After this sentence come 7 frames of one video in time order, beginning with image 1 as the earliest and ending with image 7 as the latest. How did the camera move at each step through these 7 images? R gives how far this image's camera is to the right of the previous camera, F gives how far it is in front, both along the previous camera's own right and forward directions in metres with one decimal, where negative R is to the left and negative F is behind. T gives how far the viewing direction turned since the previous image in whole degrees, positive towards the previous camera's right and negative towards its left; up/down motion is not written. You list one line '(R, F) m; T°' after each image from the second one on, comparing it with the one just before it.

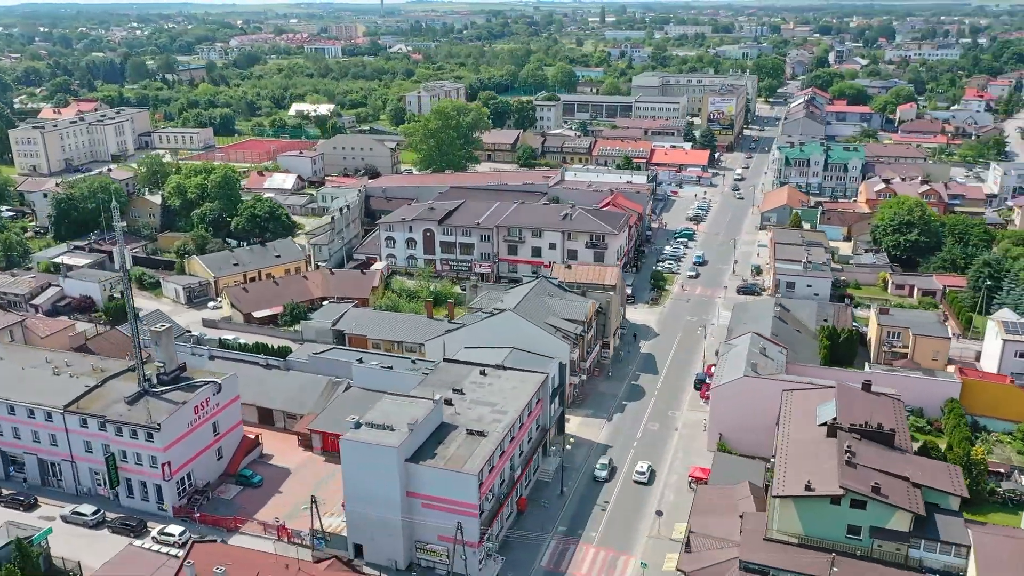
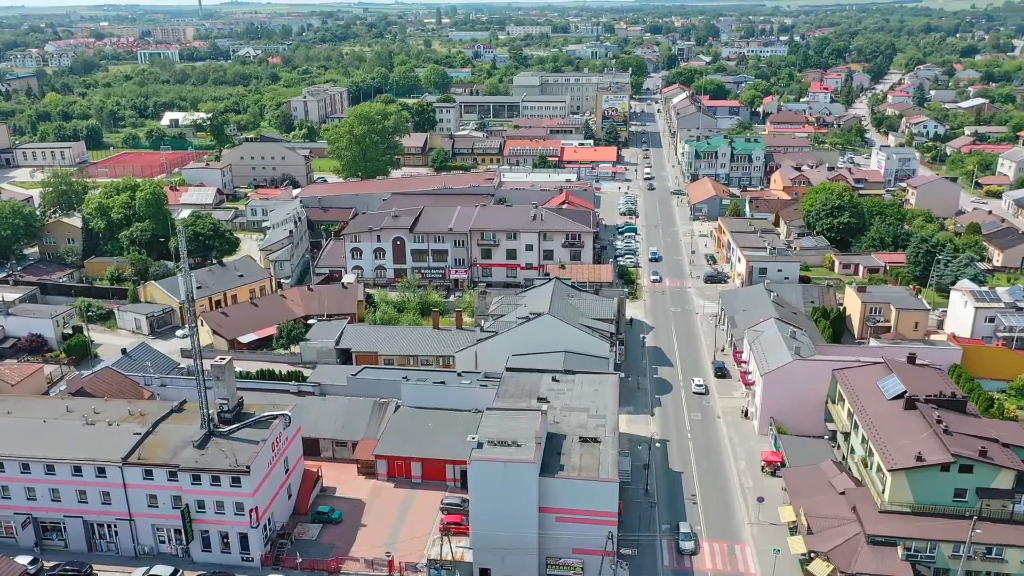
(-6.6, +1.1) m; +11°
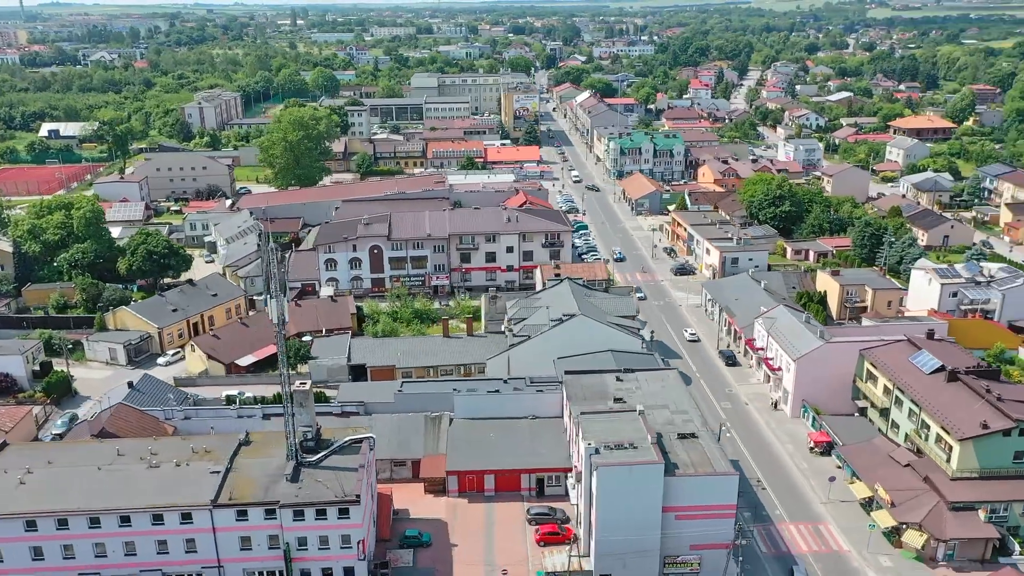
(-5.7, +0.9) m; +10°
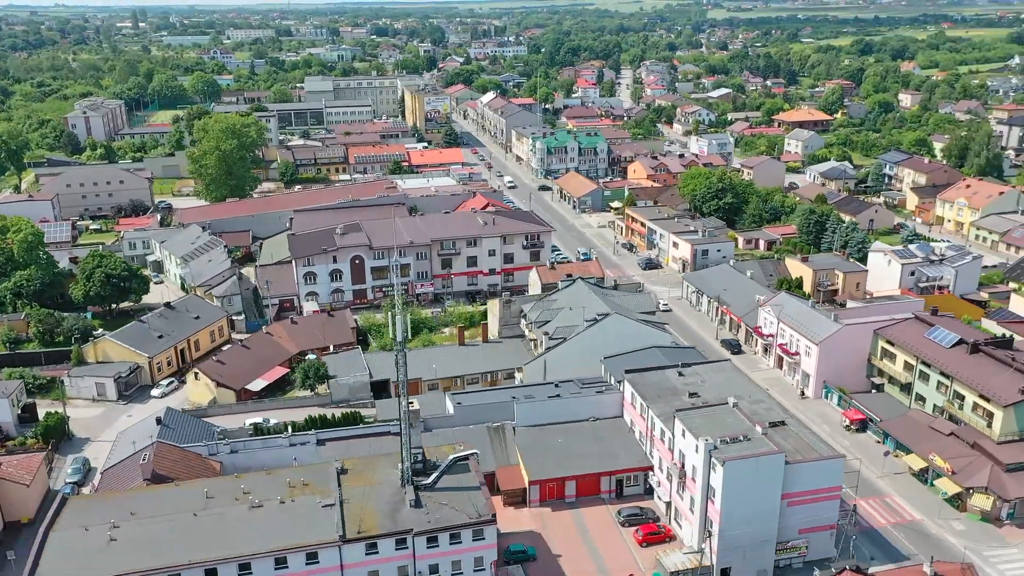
(-5.7, +0.9) m; +10°
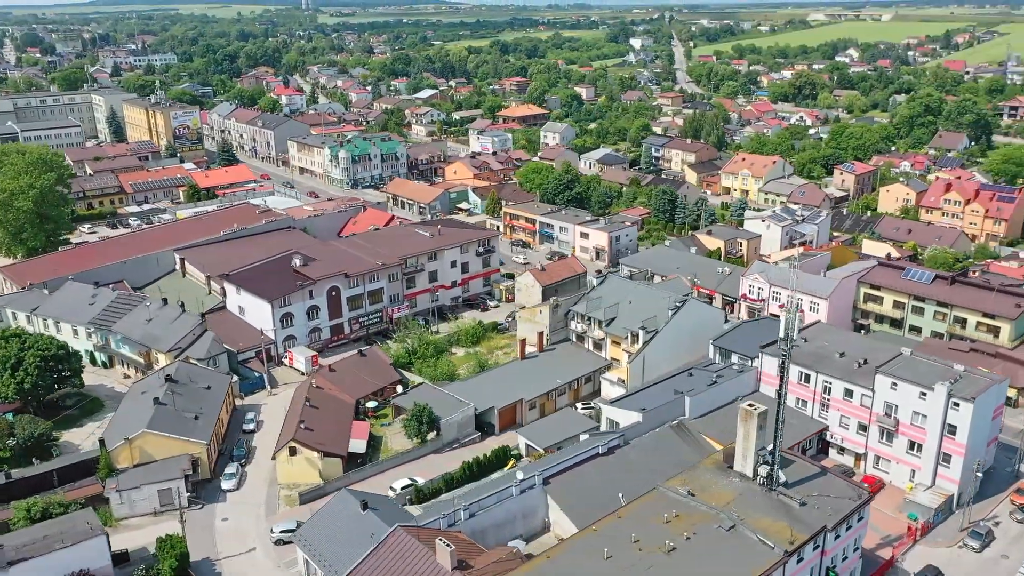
(-14.6, +4.5) m; +25°
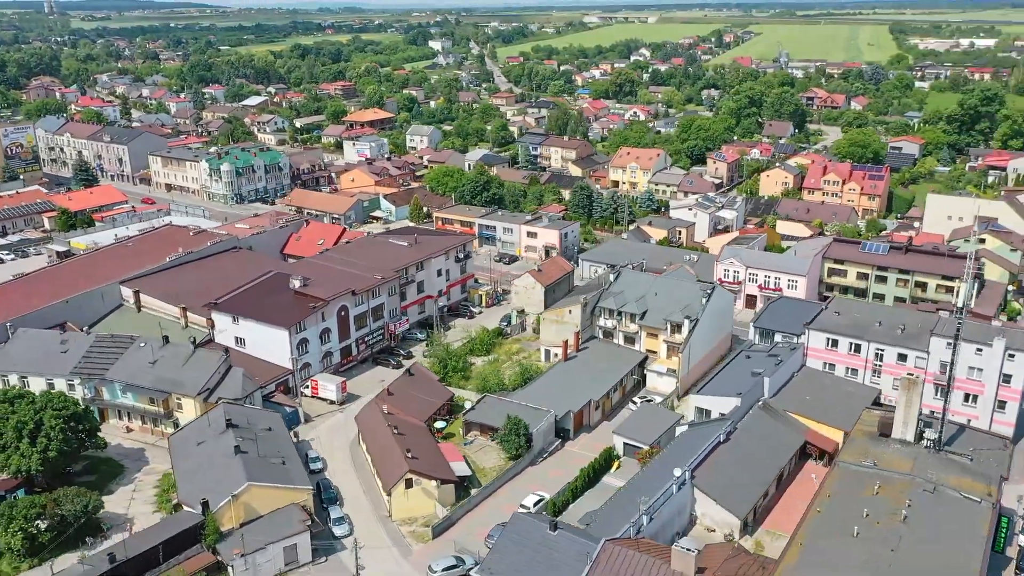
(-8.5, +1.7) m; +14°
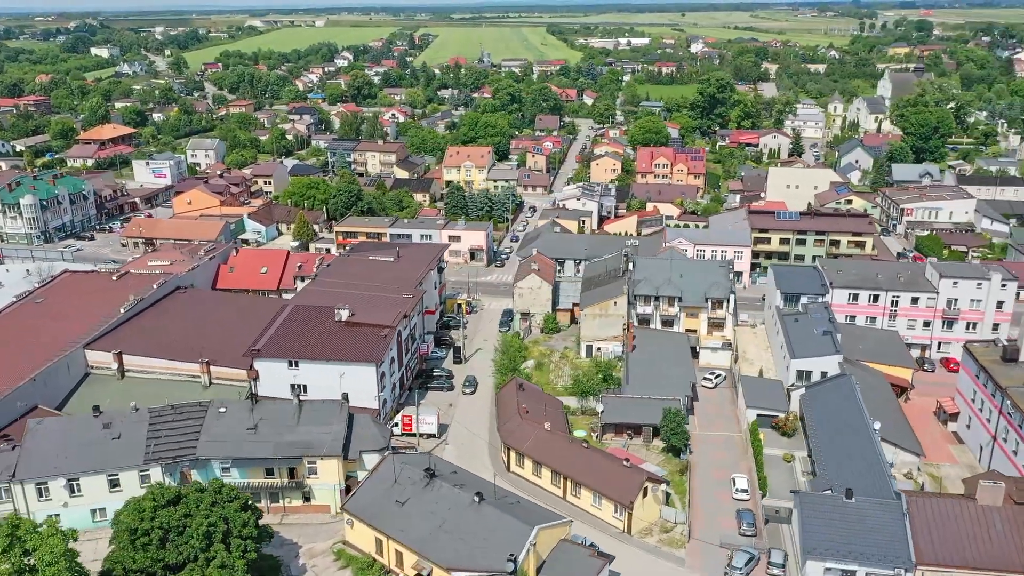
(-12.9, +3.5) m; +22°
